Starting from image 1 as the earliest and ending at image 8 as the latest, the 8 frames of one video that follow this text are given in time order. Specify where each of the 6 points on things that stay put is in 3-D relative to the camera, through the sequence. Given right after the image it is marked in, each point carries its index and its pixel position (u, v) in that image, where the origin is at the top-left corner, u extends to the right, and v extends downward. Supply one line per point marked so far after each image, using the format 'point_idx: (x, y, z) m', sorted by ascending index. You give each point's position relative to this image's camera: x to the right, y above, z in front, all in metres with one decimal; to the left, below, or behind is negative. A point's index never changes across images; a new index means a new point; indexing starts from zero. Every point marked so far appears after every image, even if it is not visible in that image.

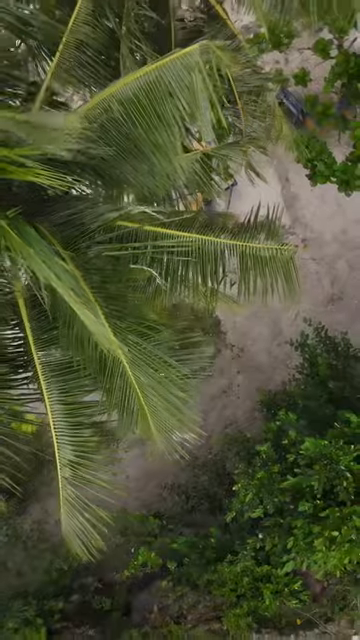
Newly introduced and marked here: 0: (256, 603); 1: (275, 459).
0: (+0.6, -2.3, +5.5) m
1: (+0.8, -1.1, +5.8) m
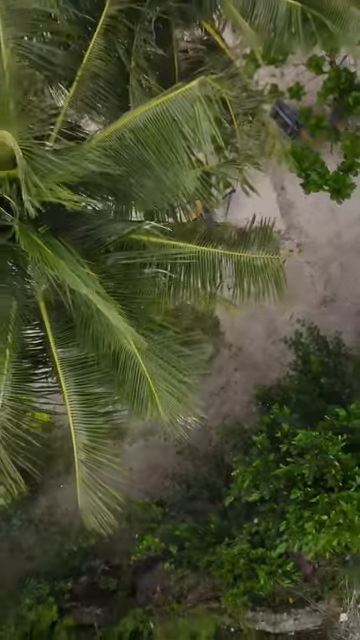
0: (+0.6, -2.3, +5.9) m
1: (+0.8, -1.2, +6.2) m
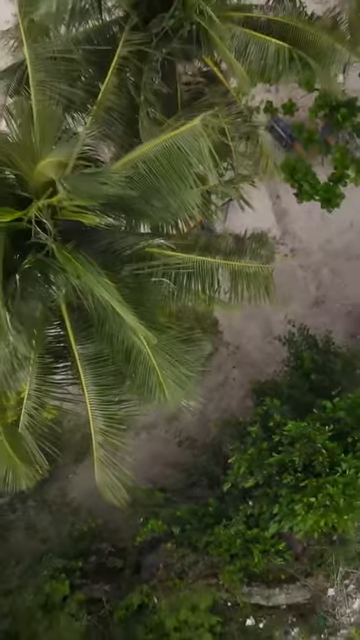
0: (+0.6, -2.3, +6.5) m
1: (+0.8, -1.2, +6.8) m
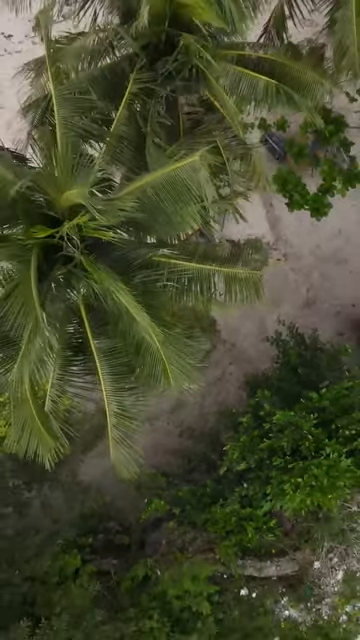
0: (+0.6, -2.3, +7.2) m
1: (+0.8, -1.1, +7.5) m
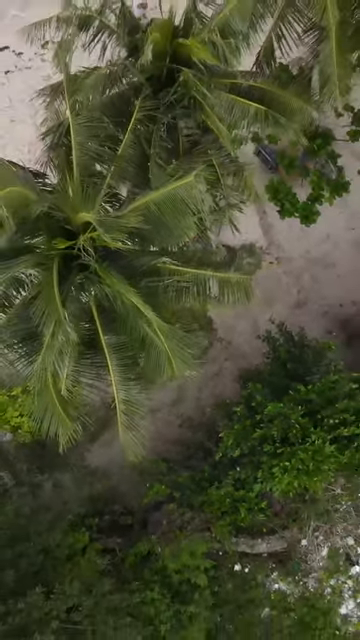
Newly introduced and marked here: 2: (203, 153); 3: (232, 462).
0: (+0.6, -2.3, +7.9) m
1: (+0.8, -1.1, +8.2) m
2: (+0.2, +1.6, +6.6) m
3: (+0.6, -1.7, +8.2) m
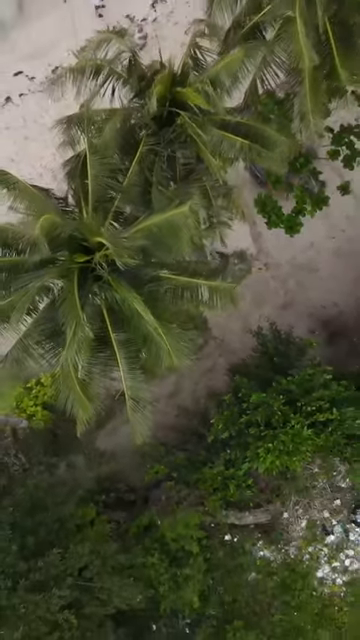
0: (+0.6, -2.3, +9.0) m
1: (+0.8, -1.1, +9.3) m
2: (+0.2, +1.6, +7.8) m
3: (+0.6, -1.7, +9.4) m
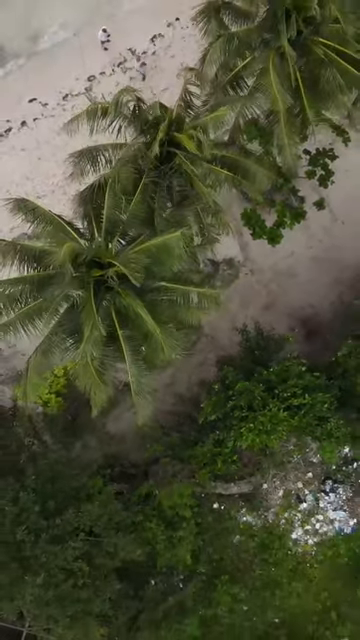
0: (+0.5, -2.3, +10.6) m
1: (+0.7, -1.1, +10.9) m
2: (+0.1, +1.6, +9.3) m
3: (+0.5, -1.7, +10.9) m
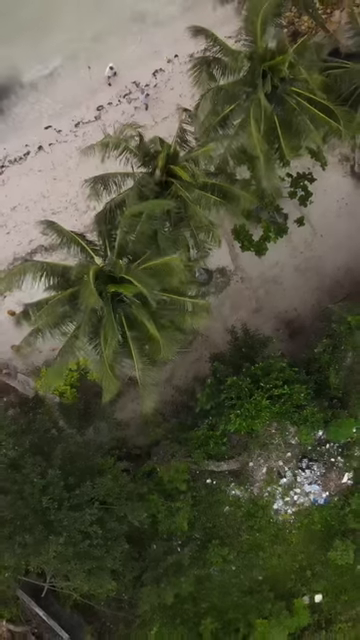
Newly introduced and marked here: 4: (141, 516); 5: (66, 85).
0: (+0.5, -2.3, +12.4) m
1: (+0.7, -1.2, +12.7) m
2: (+0.1, +1.6, +11.1) m
3: (+0.5, -1.7, +12.7) m
4: (-0.7, -3.4, +11.7) m
5: (-2.6, +5.3, +15.3) m
